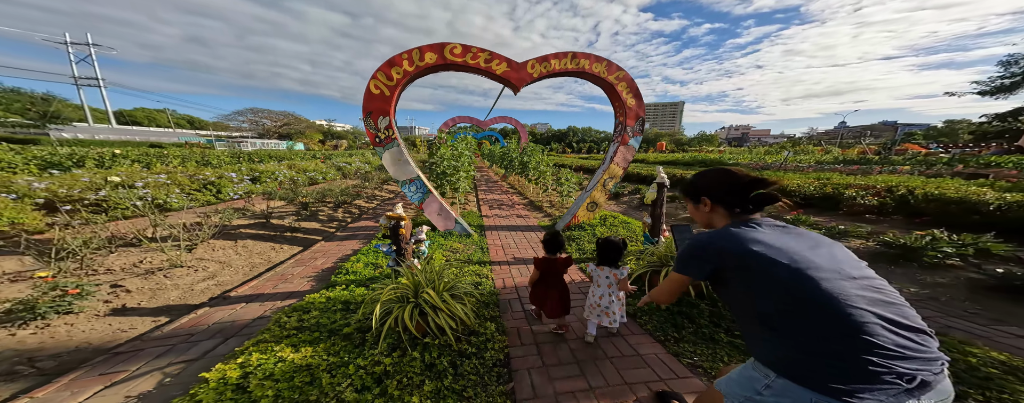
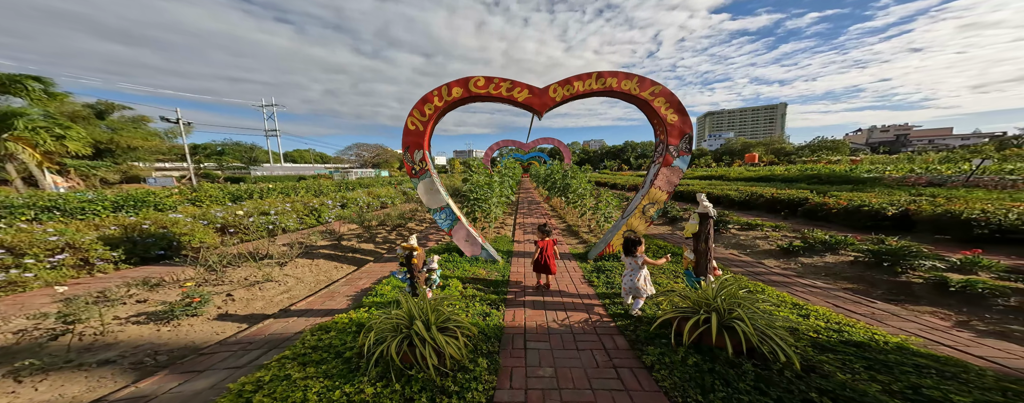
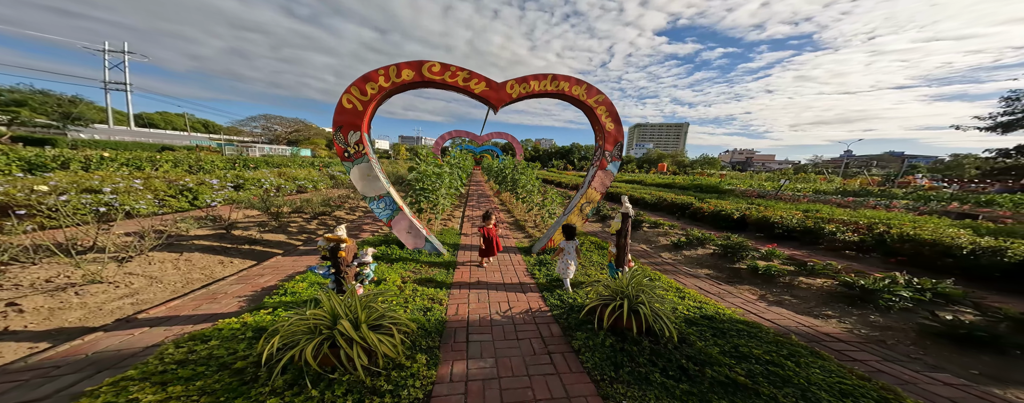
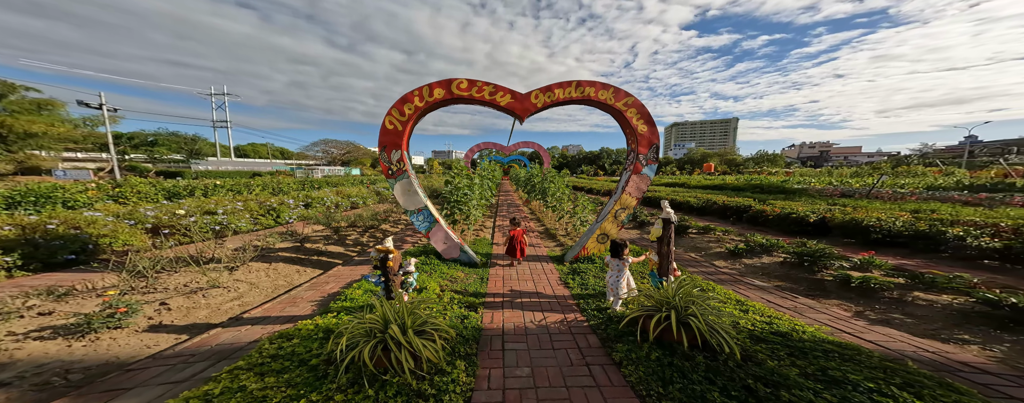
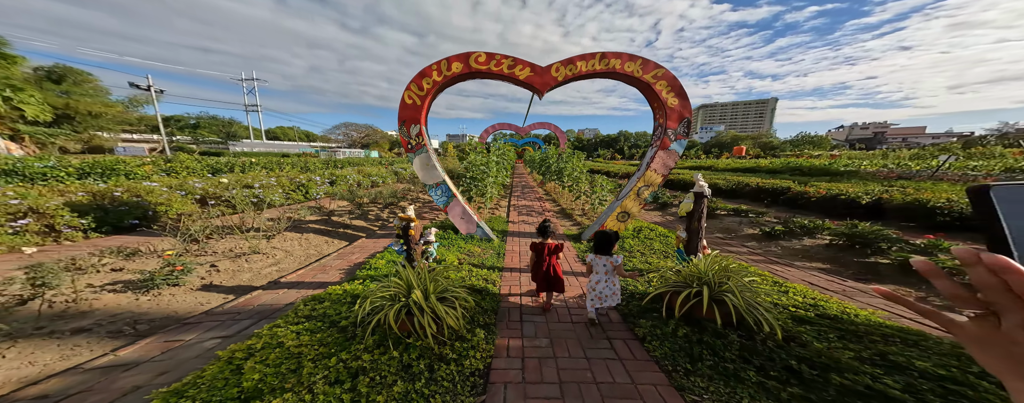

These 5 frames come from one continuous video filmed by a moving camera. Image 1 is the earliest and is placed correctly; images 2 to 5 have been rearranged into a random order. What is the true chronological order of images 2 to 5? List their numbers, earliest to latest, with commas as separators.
5, 2, 4, 3
